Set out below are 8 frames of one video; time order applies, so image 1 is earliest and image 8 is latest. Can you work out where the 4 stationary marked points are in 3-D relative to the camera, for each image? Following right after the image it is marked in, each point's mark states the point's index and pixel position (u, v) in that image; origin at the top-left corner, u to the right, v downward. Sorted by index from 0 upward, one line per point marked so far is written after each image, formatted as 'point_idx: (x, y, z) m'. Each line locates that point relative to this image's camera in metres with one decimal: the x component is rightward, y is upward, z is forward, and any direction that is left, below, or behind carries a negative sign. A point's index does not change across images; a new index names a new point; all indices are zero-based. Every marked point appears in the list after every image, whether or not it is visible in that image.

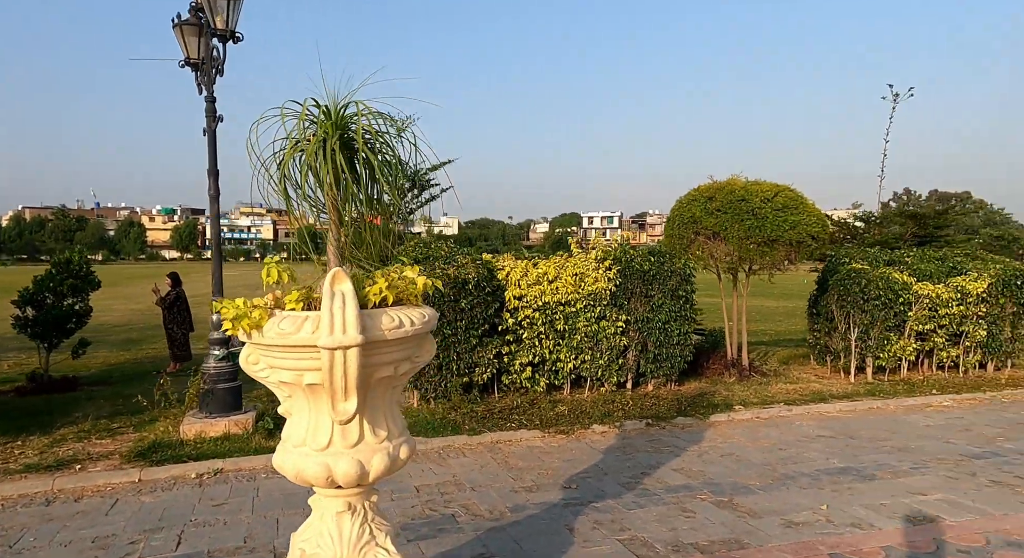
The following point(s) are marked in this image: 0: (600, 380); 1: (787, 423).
0: (+0.7, -0.8, +5.5) m
1: (+2.1, -1.1, +5.4) m
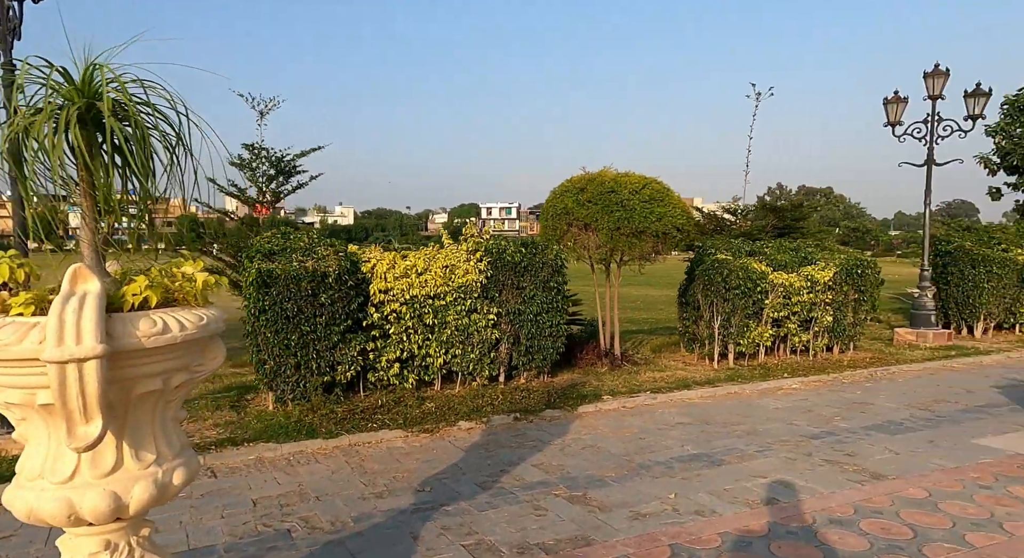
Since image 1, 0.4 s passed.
0: (-0.3, -0.7, +5.5) m
1: (+1.1, -1.0, +5.5) m
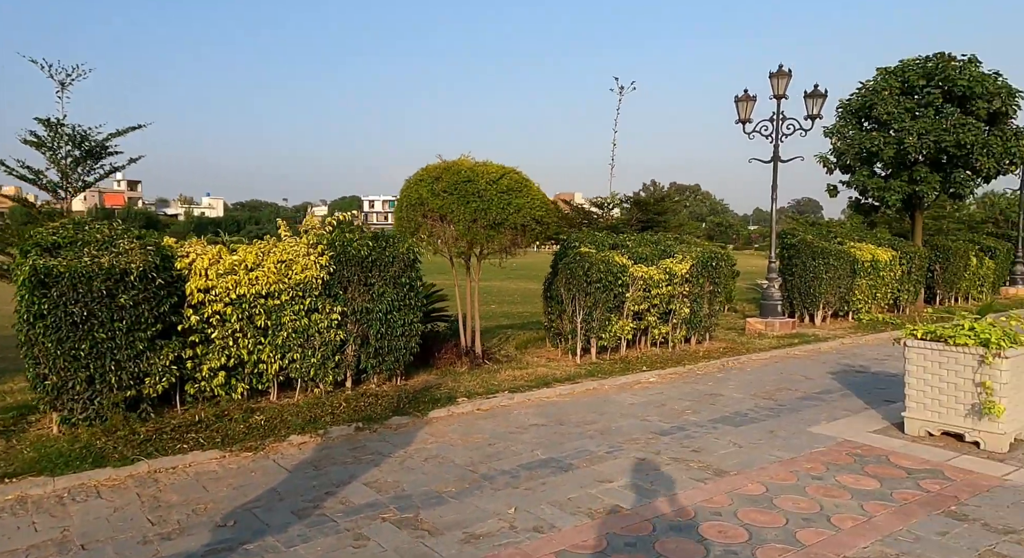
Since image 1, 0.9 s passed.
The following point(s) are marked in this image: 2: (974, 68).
0: (-1.4, -0.7, +5.1) m
1: (0.0, -1.0, +5.4) m
2: (+9.0, +4.2, +14.0) m
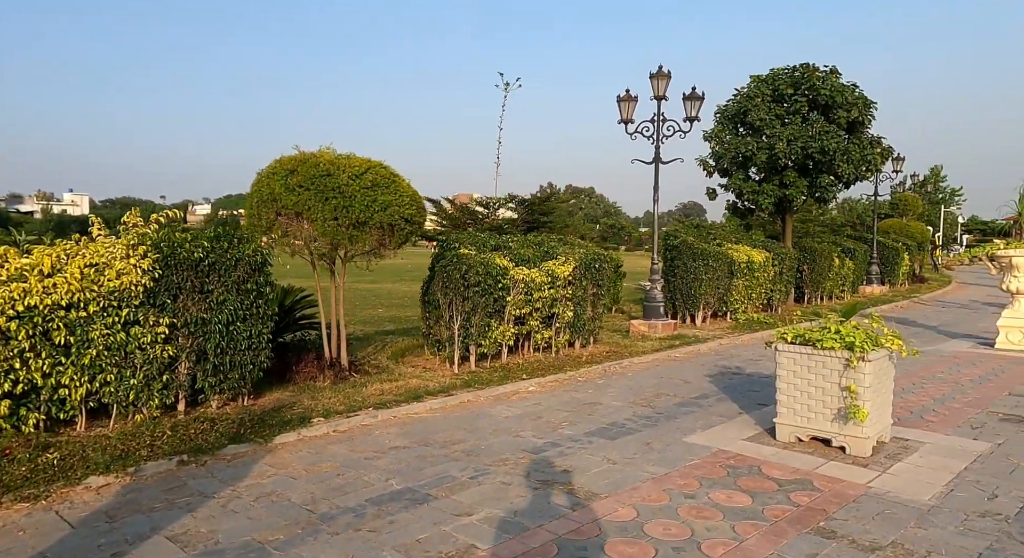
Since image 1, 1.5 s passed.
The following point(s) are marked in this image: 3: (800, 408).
0: (-2.3, -0.8, +4.4) m
1: (-1.0, -1.1, +4.9) m
2: (+6.7, +4.2, +14.8) m
3: (+2.1, -1.0, +5.3) m
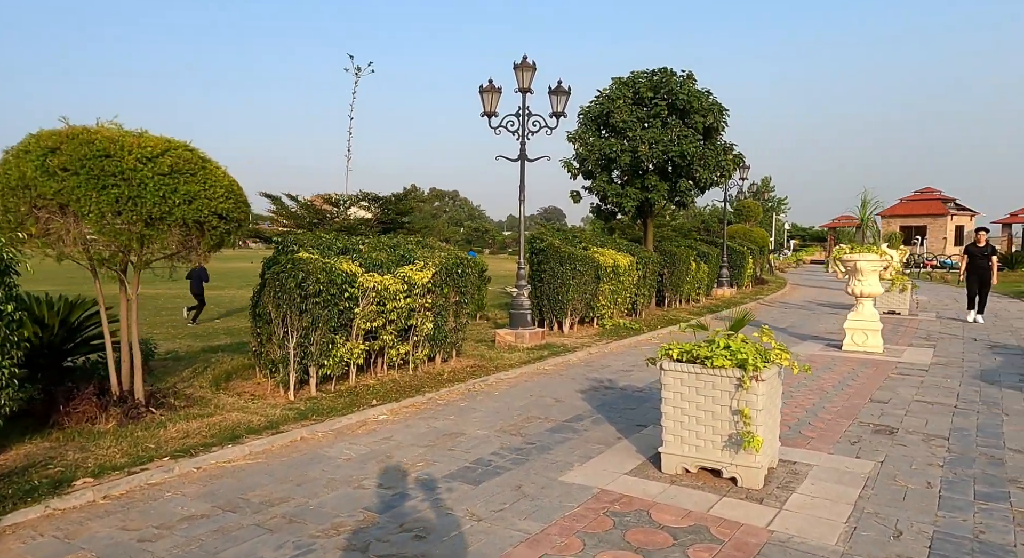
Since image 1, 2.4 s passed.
0: (-3.1, -0.8, +2.9) m
1: (-1.9, -1.1, +3.7) m
2: (+3.8, +4.1, +14.9) m
3: (+1.1, -1.0, +4.6) m
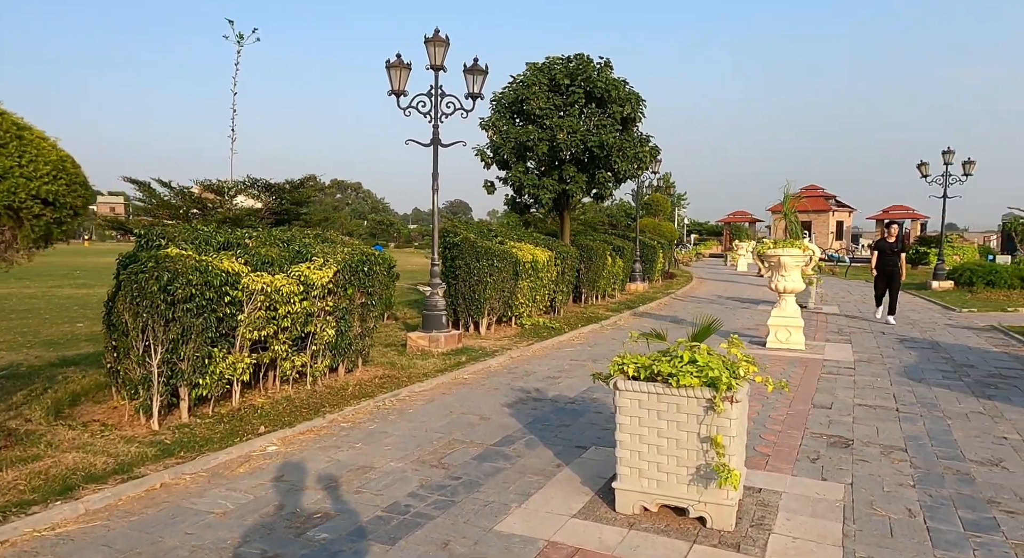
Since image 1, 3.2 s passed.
0: (-3.2, -0.9, +1.6) m
1: (-2.1, -1.2, +2.5) m
2: (+2.0, +4.2, +14.3) m
3: (+0.7, -1.0, +3.9) m
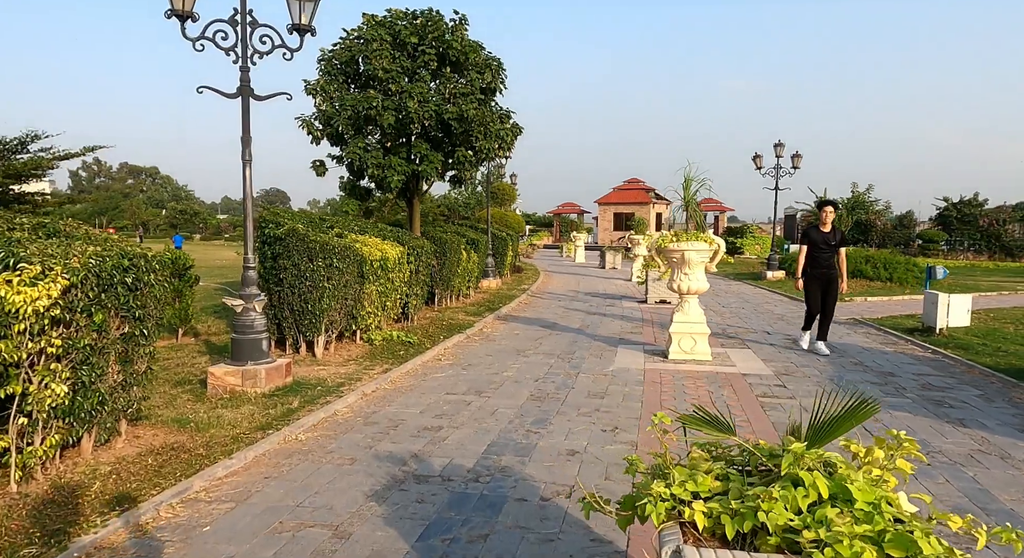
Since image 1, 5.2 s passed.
0: (-2.7, -1.1, -1.5) m
1: (-1.8, -1.3, -0.3) m
2: (-0.7, +4.2, +12.0) m
3: (+0.6, -1.1, +1.7) m
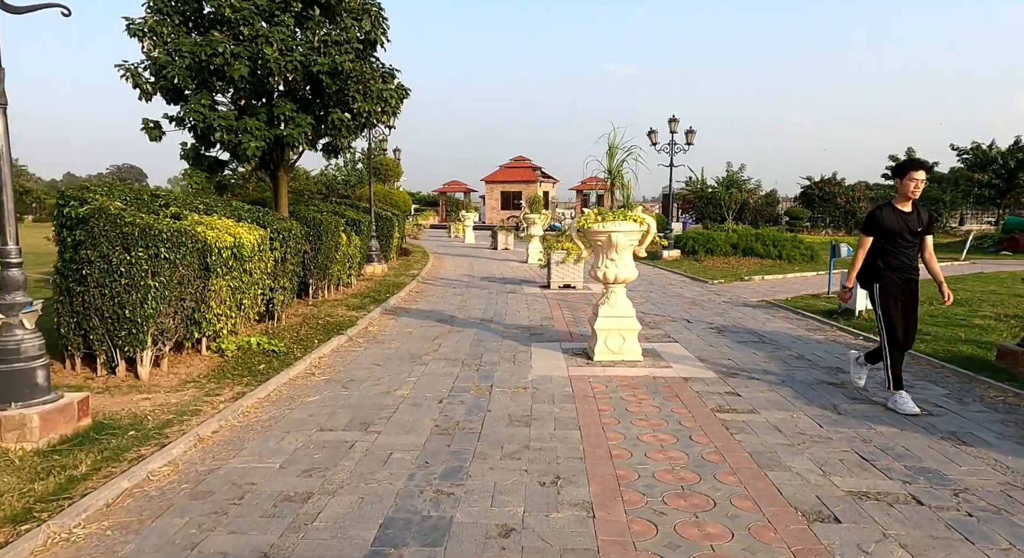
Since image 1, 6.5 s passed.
0: (-2.1, -1.3, -3.5) m
1: (-1.4, -1.5, -2.2) m
2: (-2.4, +4.4, +10.0) m
3: (+0.7, -1.2, +0.2) m
